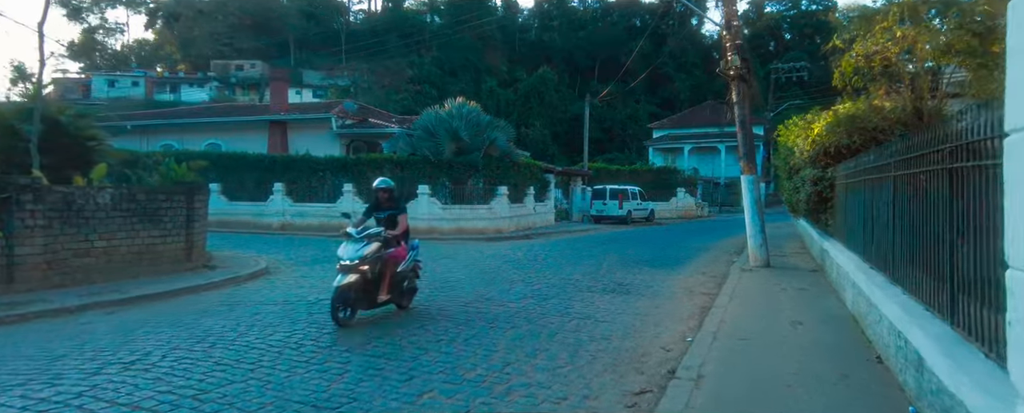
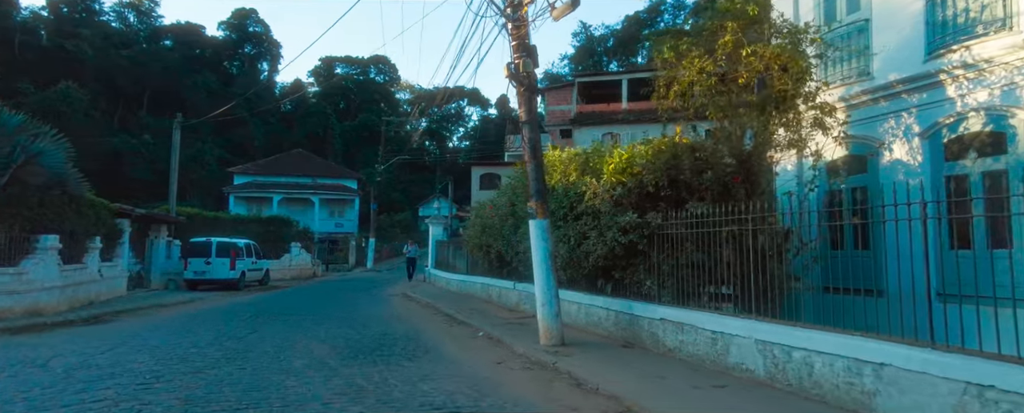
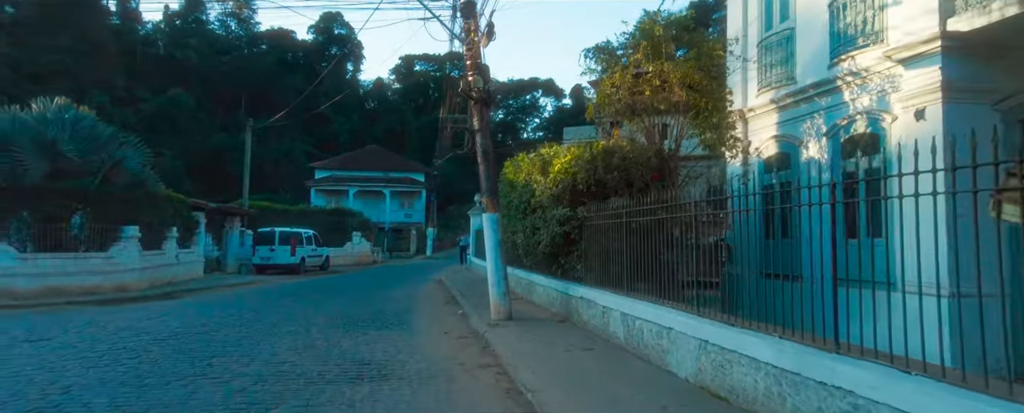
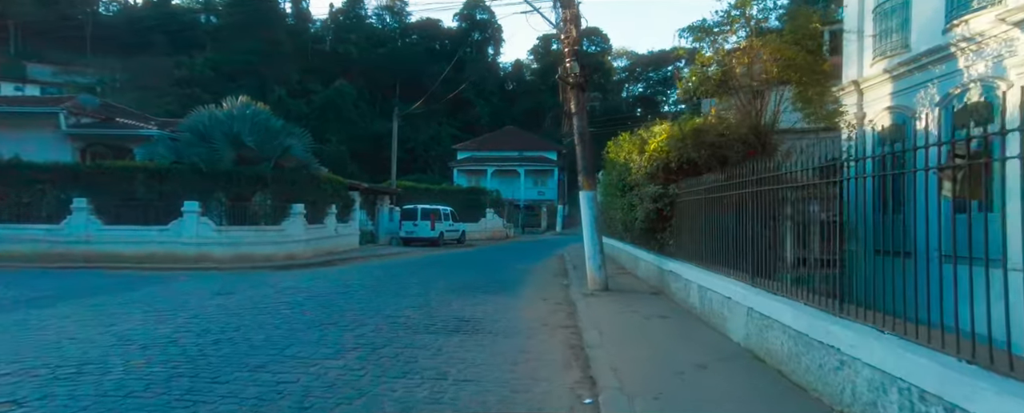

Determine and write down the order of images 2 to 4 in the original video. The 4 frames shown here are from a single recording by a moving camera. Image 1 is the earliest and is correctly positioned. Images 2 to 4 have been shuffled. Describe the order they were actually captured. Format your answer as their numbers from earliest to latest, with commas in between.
4, 3, 2
